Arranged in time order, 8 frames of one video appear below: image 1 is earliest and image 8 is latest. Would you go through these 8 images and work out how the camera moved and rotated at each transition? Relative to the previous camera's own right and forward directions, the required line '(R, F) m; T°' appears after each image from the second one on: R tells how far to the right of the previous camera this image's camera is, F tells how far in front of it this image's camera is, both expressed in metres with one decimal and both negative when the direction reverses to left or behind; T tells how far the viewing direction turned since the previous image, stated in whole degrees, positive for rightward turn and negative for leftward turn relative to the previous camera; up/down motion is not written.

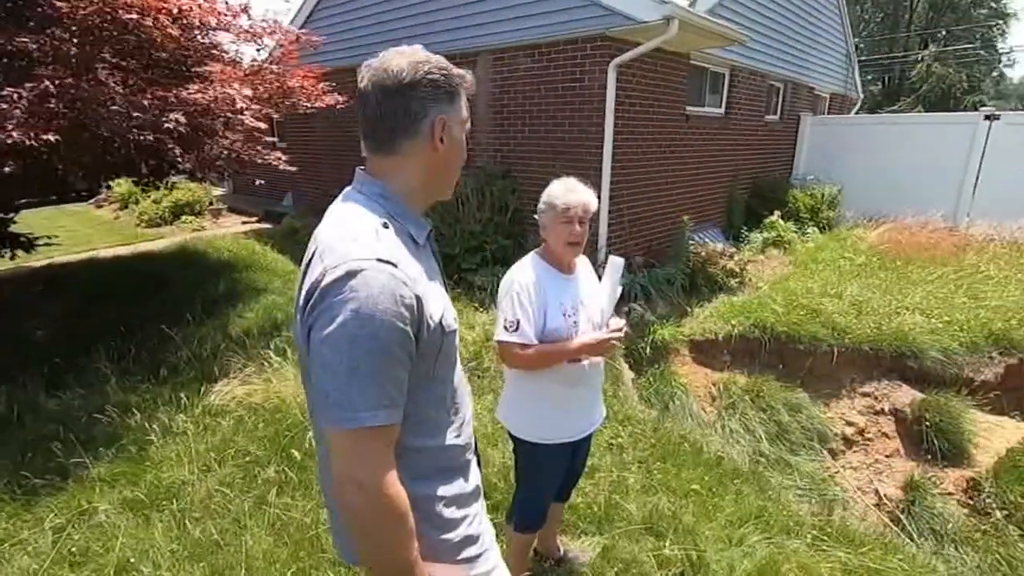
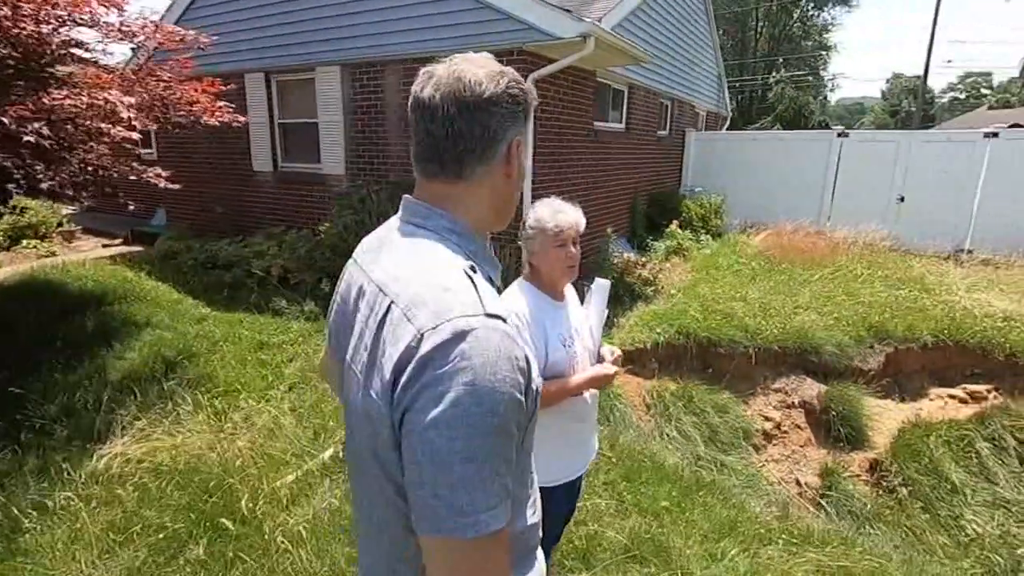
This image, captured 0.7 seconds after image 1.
(-0.4, +0.2) m; +11°
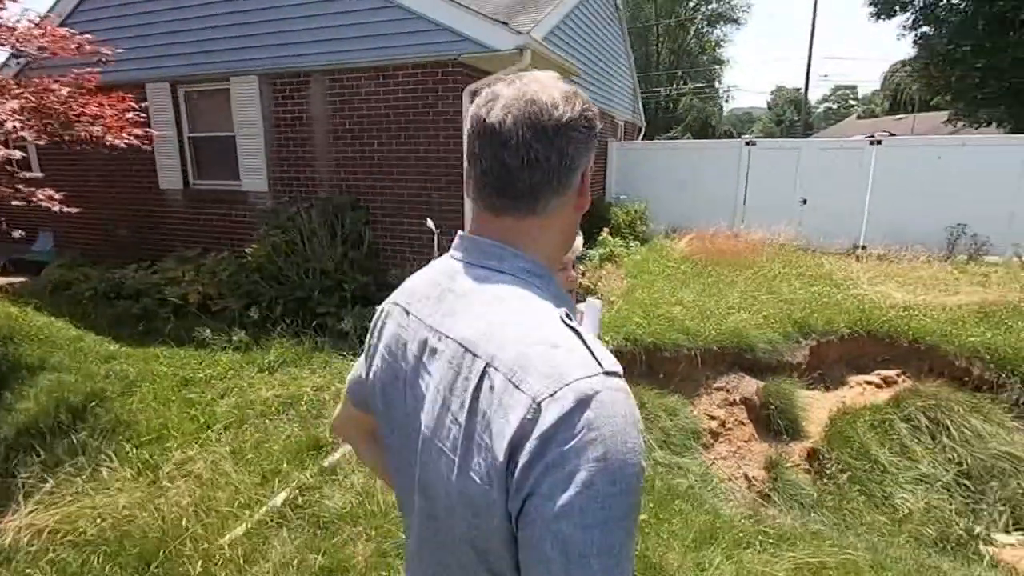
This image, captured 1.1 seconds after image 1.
(-0.3, +0.1) m; +8°
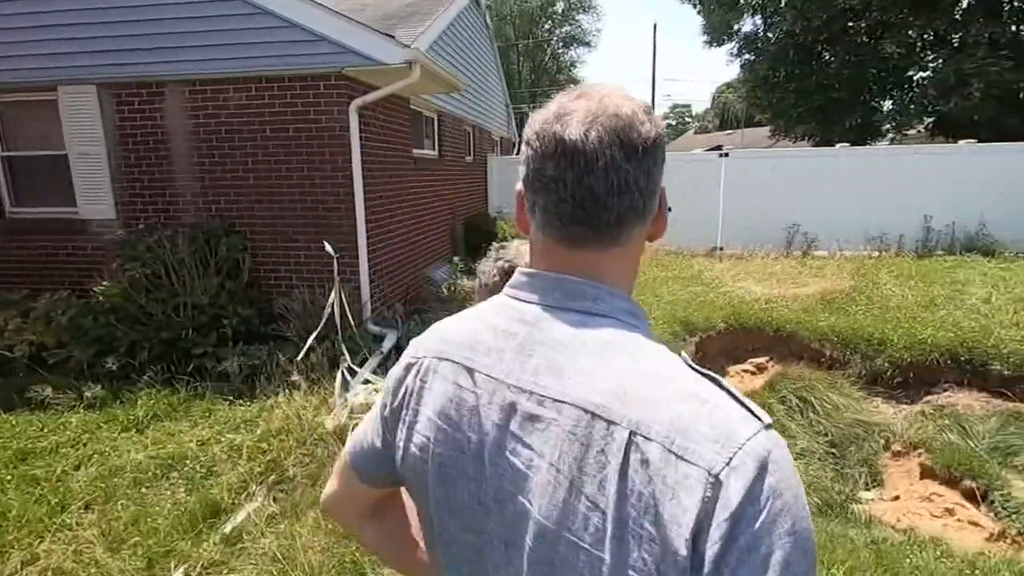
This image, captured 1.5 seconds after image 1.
(-0.3, +0.2) m; +13°
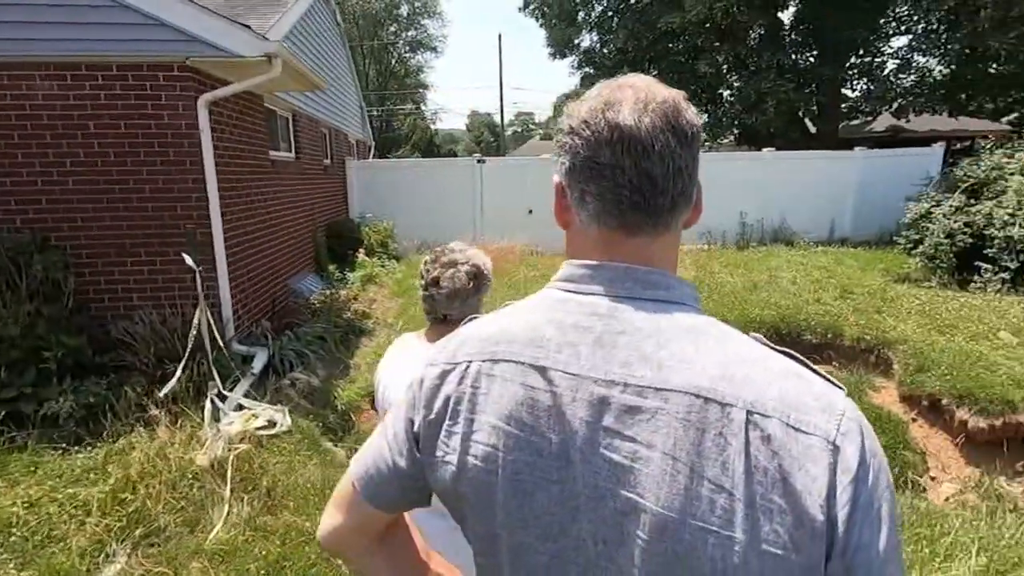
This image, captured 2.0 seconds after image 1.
(-0.3, +0.1) m; +15°
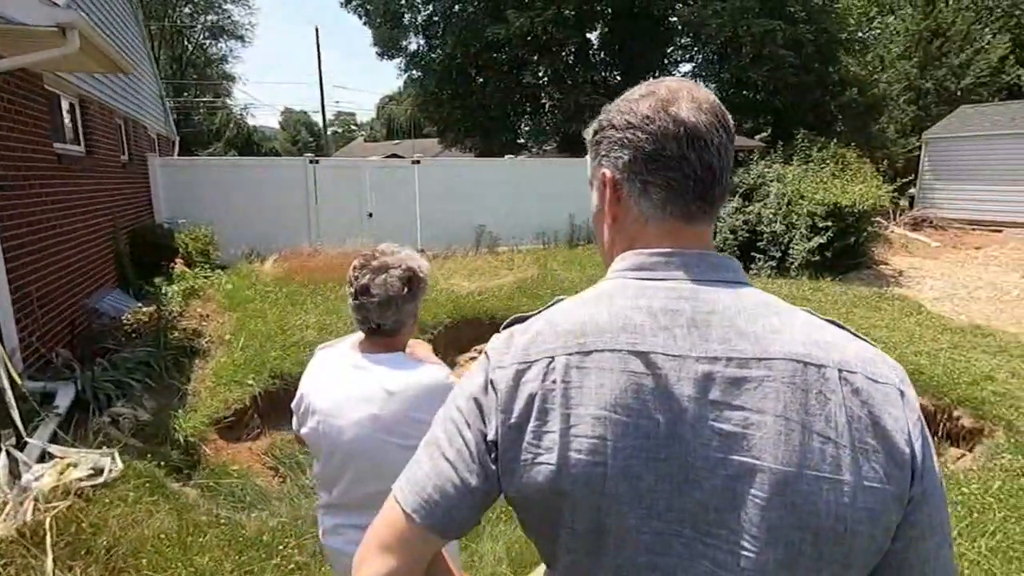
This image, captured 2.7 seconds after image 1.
(-0.4, +0.1) m; +18°
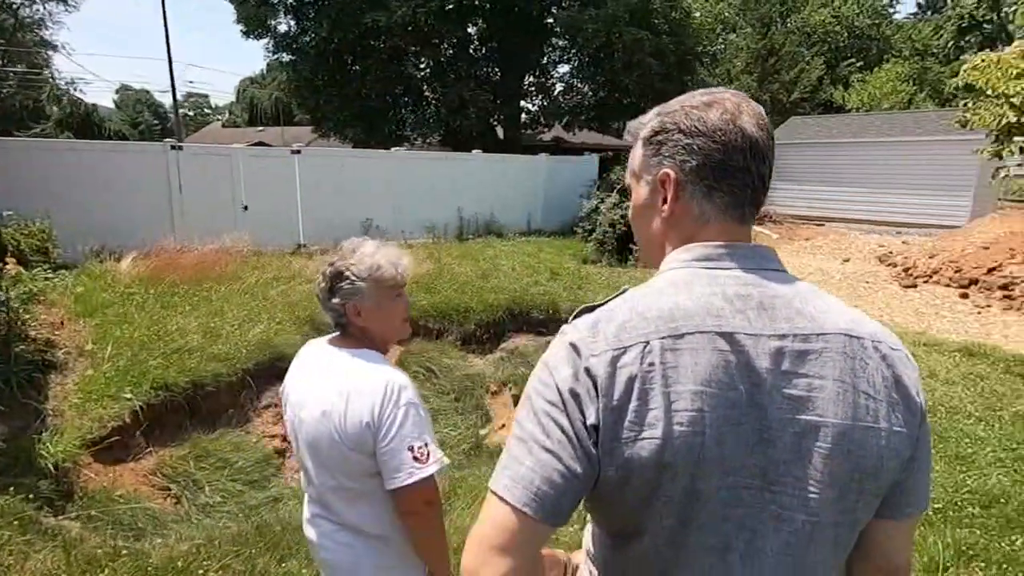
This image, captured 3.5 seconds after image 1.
(-0.3, 0.0) m; +13°
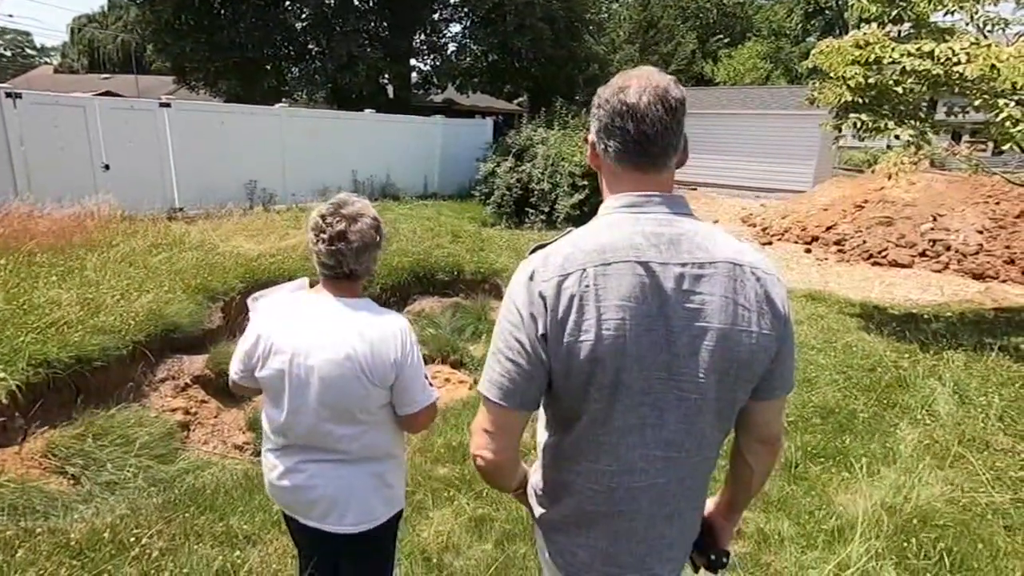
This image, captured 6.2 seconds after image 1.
(-0.2, -0.2) m; +11°
